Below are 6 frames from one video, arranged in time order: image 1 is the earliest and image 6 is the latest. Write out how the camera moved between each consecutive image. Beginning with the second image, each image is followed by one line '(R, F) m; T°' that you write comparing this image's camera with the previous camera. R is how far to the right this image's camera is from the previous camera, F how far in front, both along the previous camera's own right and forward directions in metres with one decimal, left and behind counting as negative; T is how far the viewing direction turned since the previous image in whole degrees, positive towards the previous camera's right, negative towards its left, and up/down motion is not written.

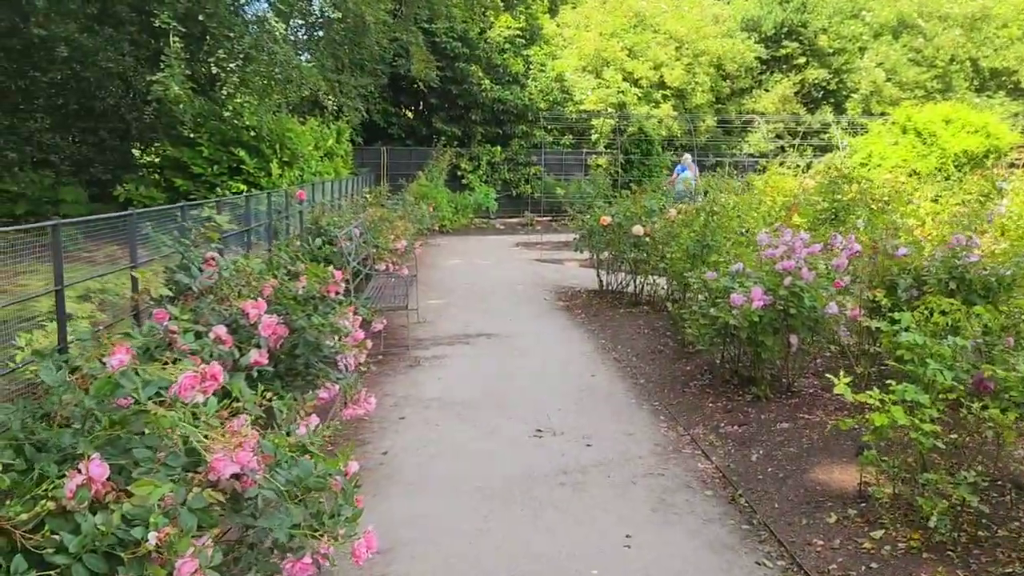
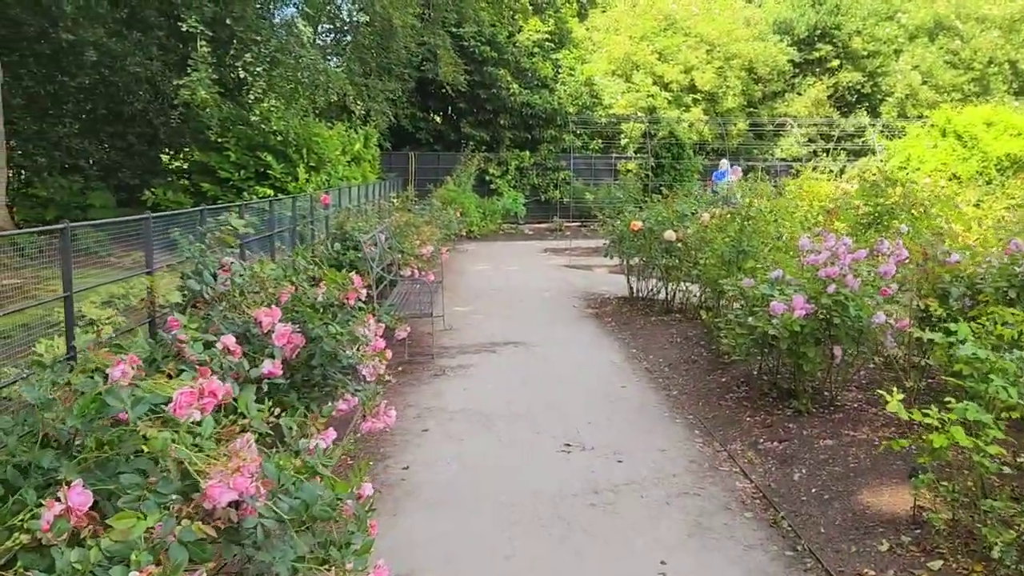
(0.0, +0.2) m; -2°
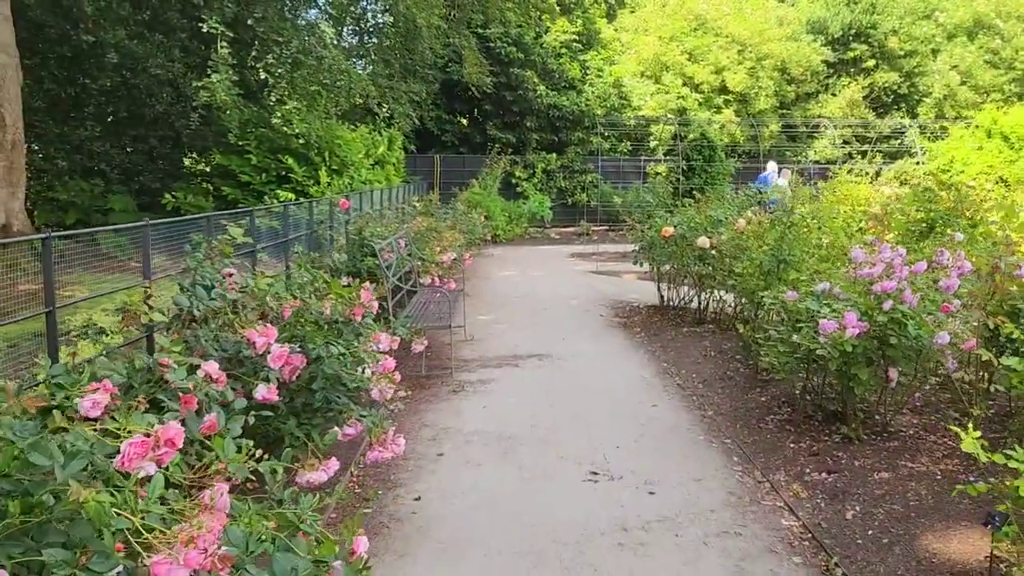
(0.0, +0.3) m; -2°
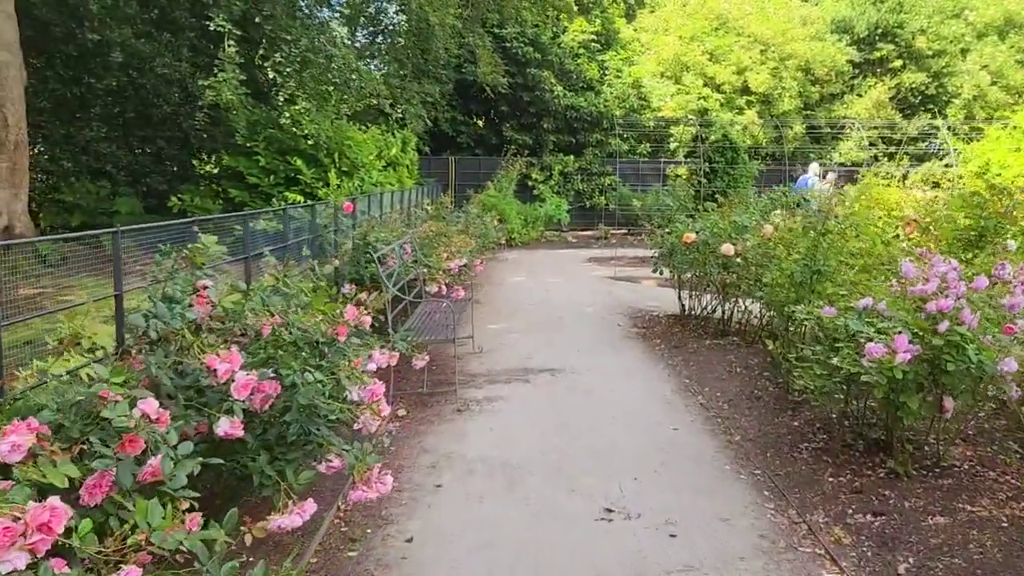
(0.0, +0.4) m; -1°
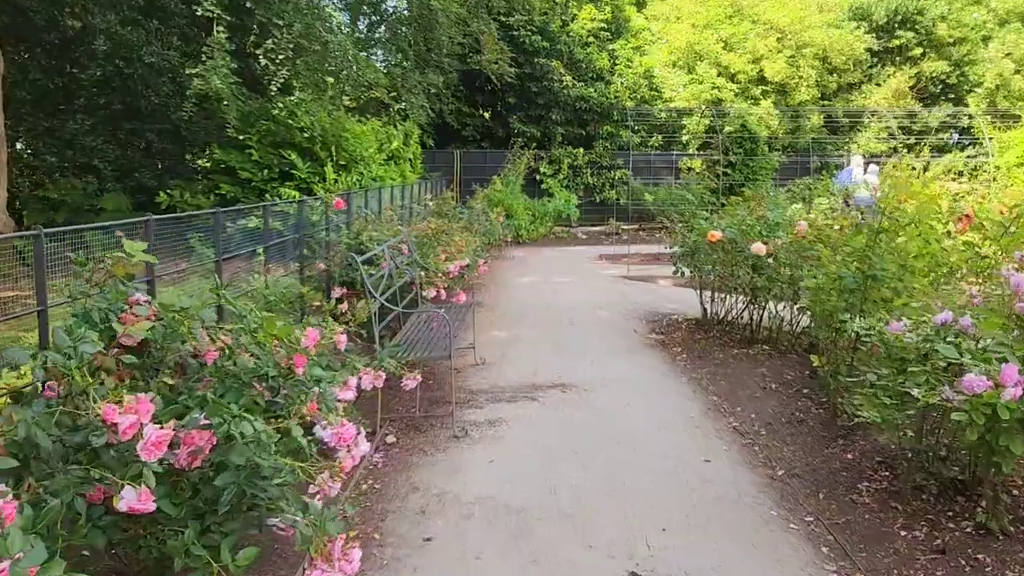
(0.0, +0.6) m; -1°
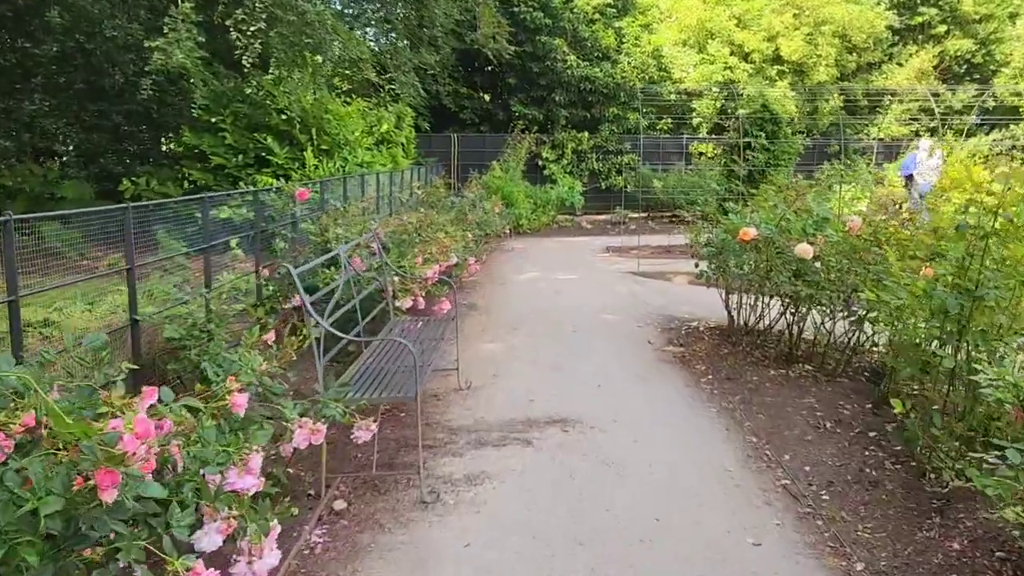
(+0.1, +1.0) m; 0°
